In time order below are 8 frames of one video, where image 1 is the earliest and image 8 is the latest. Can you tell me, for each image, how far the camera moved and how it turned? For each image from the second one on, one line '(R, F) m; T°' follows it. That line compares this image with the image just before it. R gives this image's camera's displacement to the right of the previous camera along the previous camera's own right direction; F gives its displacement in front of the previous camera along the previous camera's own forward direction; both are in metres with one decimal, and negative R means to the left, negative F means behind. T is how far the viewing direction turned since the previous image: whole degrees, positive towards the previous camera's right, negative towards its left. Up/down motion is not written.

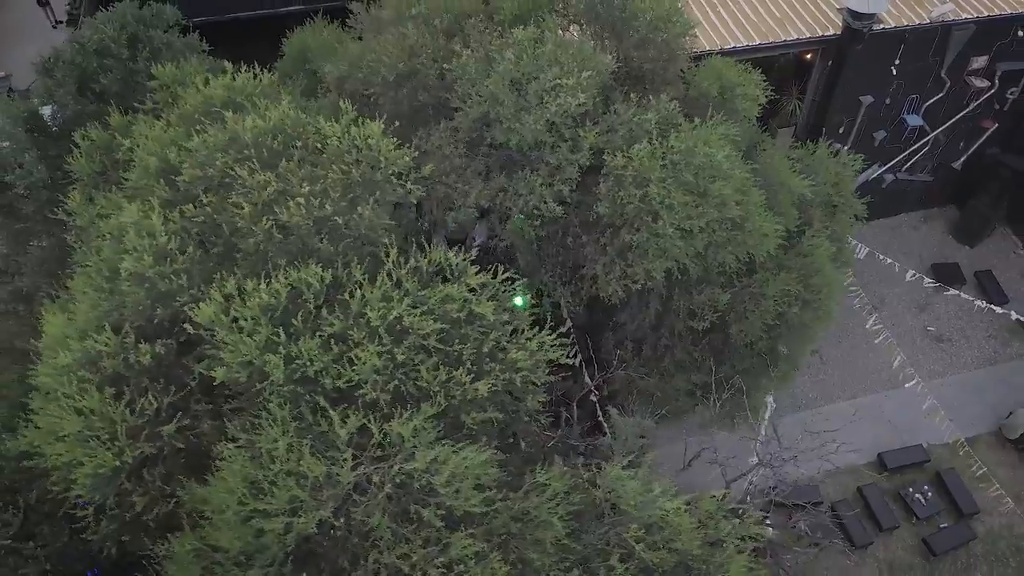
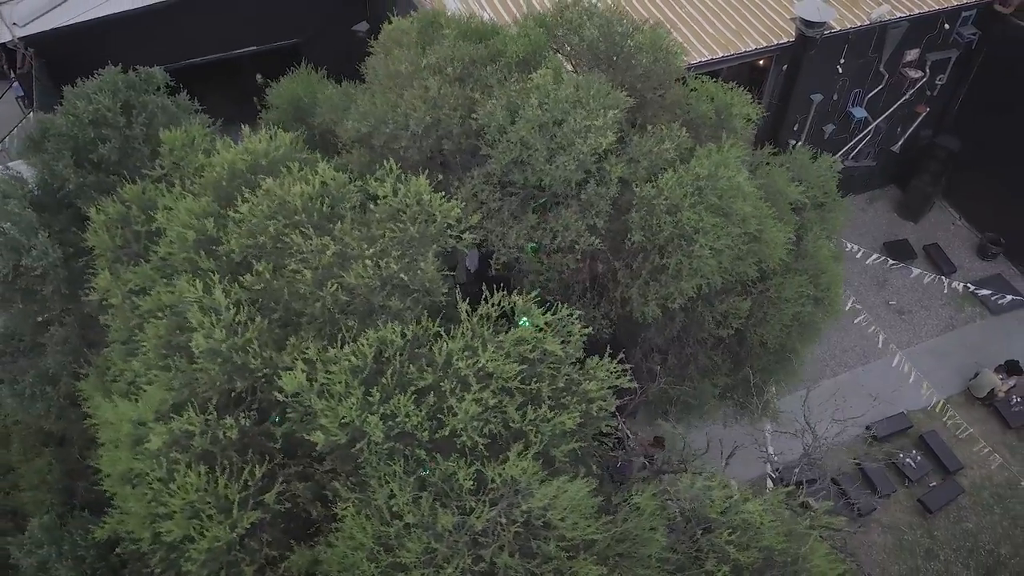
(-1.8, -0.5) m; +5°
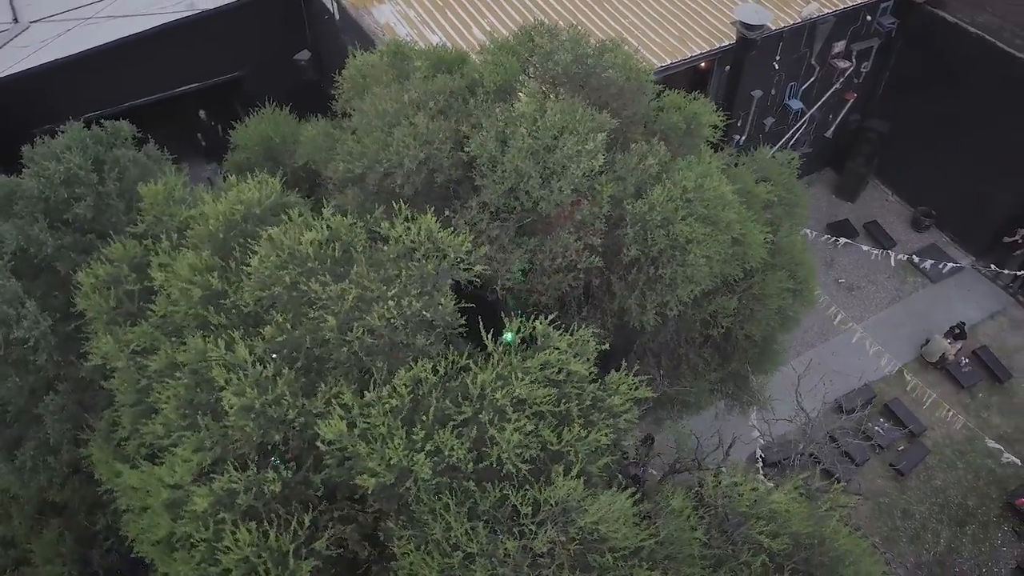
(-1.1, -0.4) m; +5°
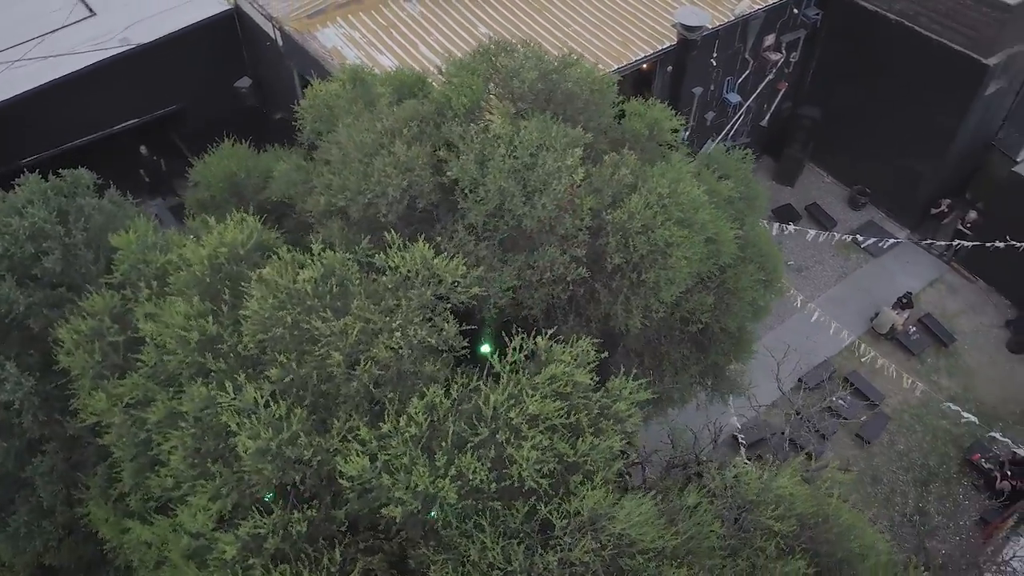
(-0.8, -0.3) m; +4°
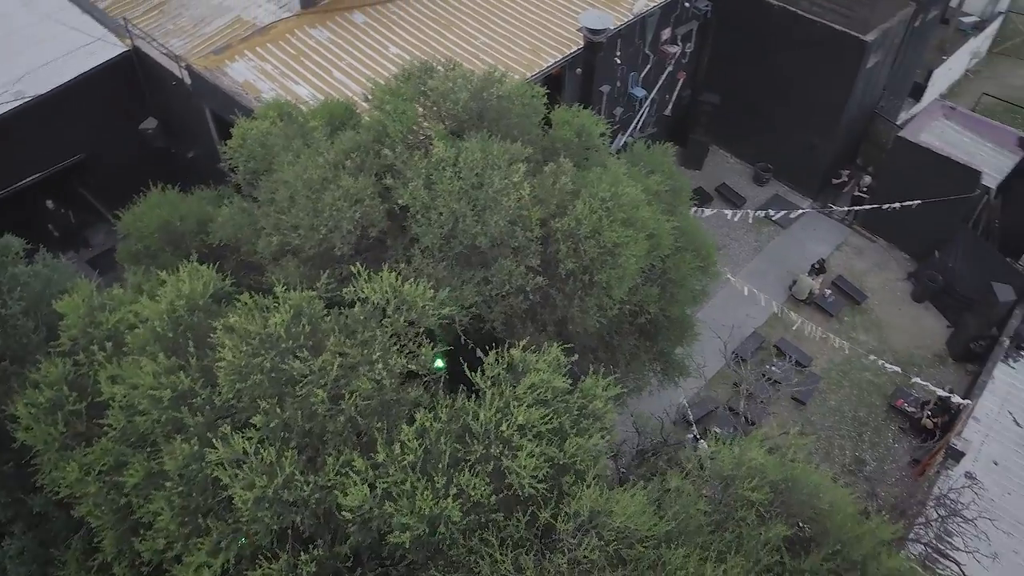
(-0.7, -0.5) m; +6°
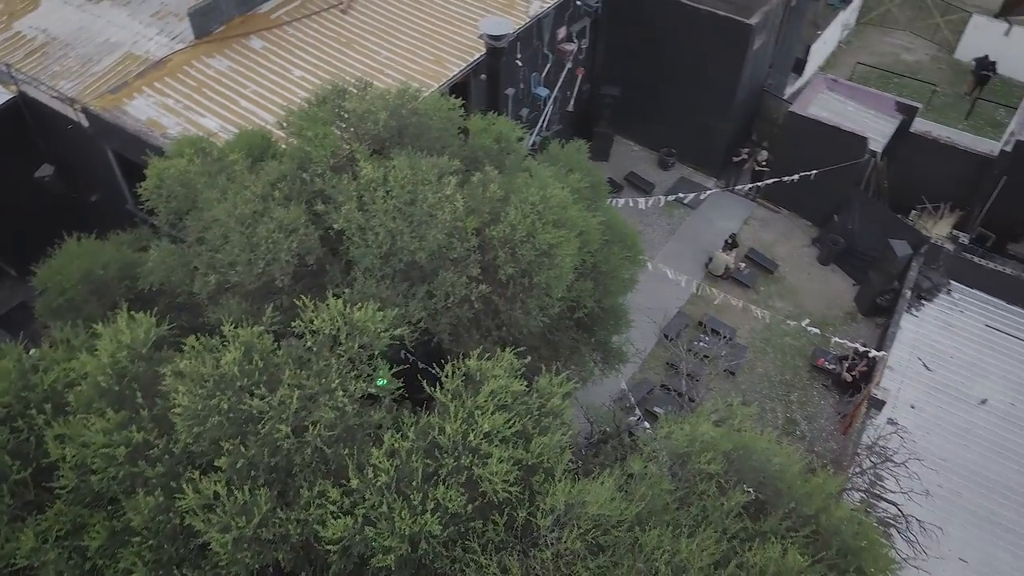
(-0.4, -0.4) m; +6°
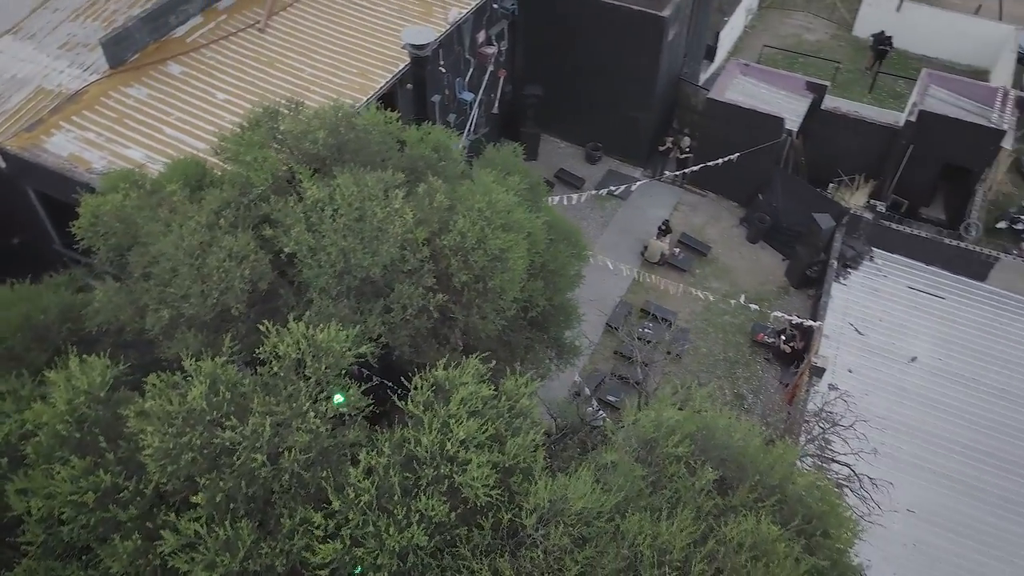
(-0.3, -0.3) m; +5°
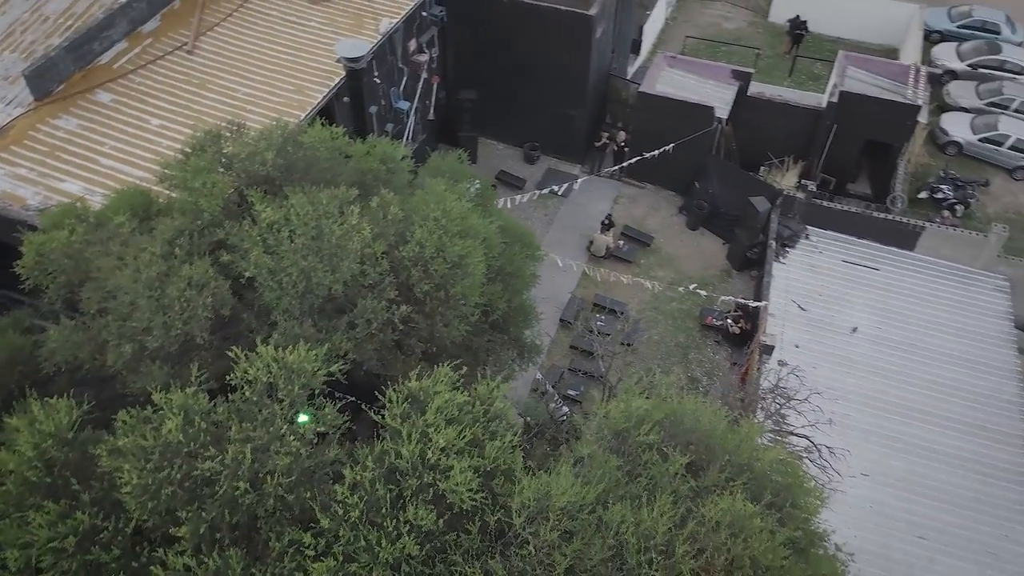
(-0.3, -0.3) m; +4°
